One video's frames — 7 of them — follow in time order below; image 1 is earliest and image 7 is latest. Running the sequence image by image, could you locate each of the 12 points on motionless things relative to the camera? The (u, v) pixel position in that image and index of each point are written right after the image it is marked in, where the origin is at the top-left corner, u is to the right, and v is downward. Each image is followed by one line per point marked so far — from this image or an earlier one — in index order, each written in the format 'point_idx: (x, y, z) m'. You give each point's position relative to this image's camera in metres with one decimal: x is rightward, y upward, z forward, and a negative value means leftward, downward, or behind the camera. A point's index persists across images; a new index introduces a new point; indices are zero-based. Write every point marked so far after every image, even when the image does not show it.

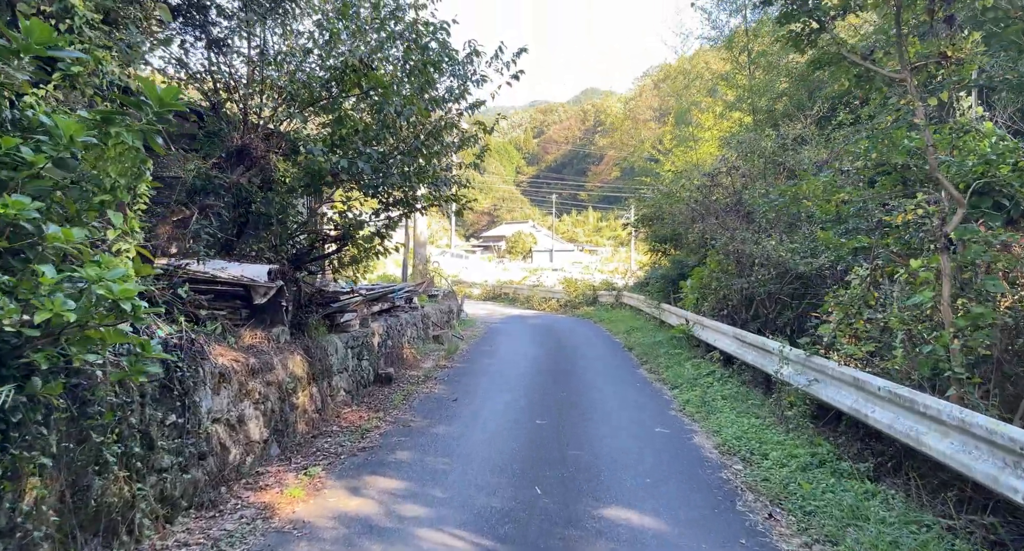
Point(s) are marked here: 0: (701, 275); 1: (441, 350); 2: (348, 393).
0: (+3.1, 0.0, +12.3) m
1: (-1.3, -1.4, +13.8) m
2: (-1.9, -1.4, +8.6) m
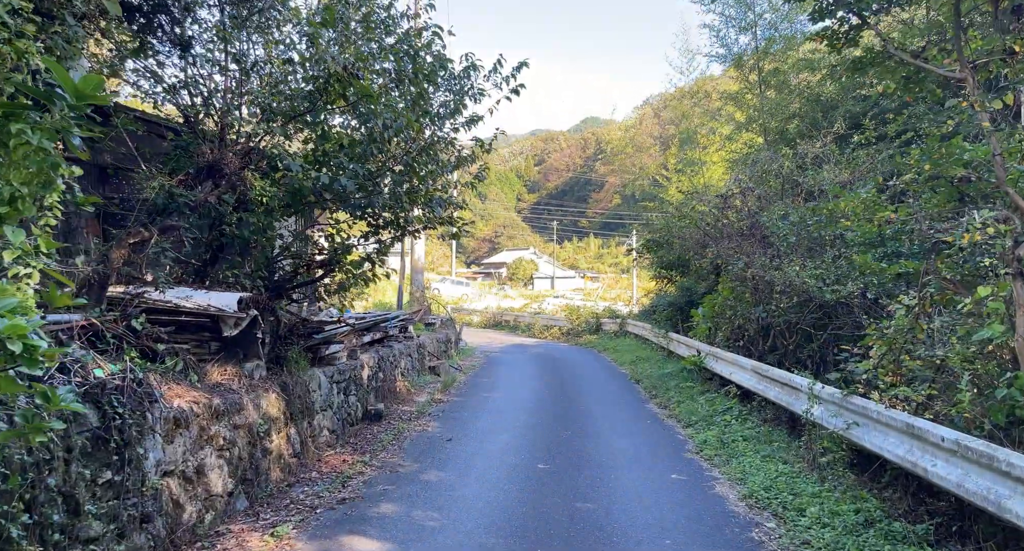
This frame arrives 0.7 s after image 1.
0: (+3.1, -0.4, +11.6) m
1: (-1.3, -1.9, +13.1) m
2: (-1.9, -1.7, +7.8) m
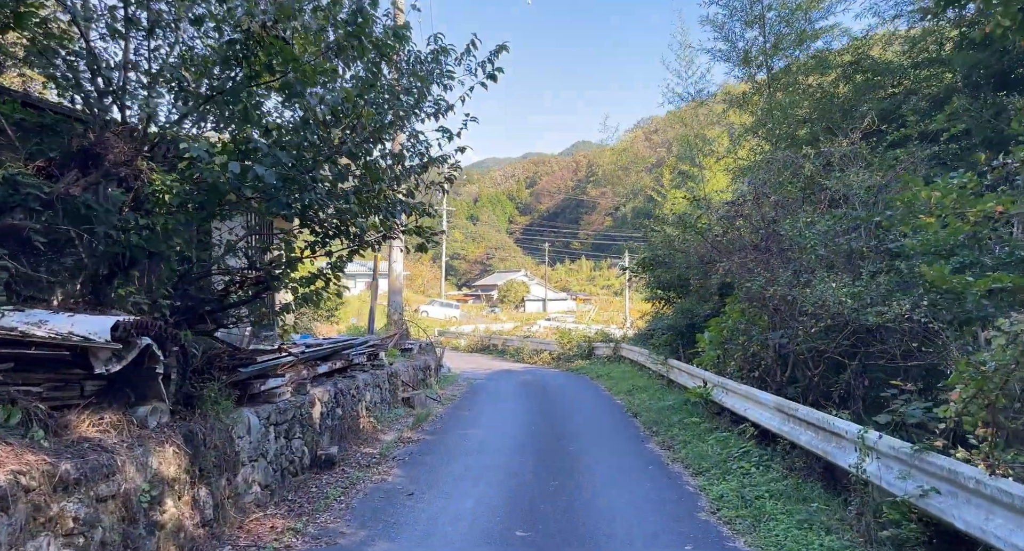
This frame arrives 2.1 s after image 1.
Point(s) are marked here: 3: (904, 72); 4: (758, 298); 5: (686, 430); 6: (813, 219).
0: (+2.9, -0.7, +10.2) m
1: (-1.6, -2.2, +11.6) m
2: (-2.1, -1.8, +6.4) m
3: (+5.7, +3.0, +10.7) m
4: (+2.9, -0.3, +8.6) m
5: (+2.3, -2.1, +9.8) m
6: (+3.1, +0.6, +7.7) m
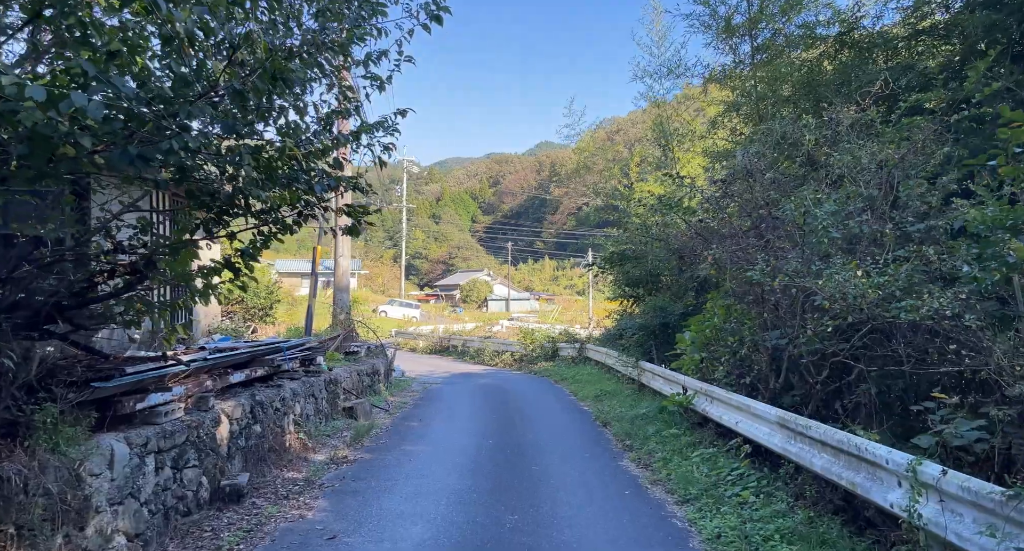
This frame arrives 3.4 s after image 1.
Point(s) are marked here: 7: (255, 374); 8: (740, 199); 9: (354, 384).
0: (+2.3, -0.6, +9.0) m
1: (-2.2, -2.1, +10.1) m
2: (-2.5, -1.7, +4.9) m
3: (+5.1, +3.1, +9.6) m
4: (+2.4, -0.2, +7.4) m
5: (+1.8, -2.0, +8.6) m
6: (+2.7, +0.7, +6.5) m
7: (-2.8, -1.1, +8.1) m
8: (+2.3, +0.8, +7.5) m
9: (-2.7, -1.9, +12.6) m
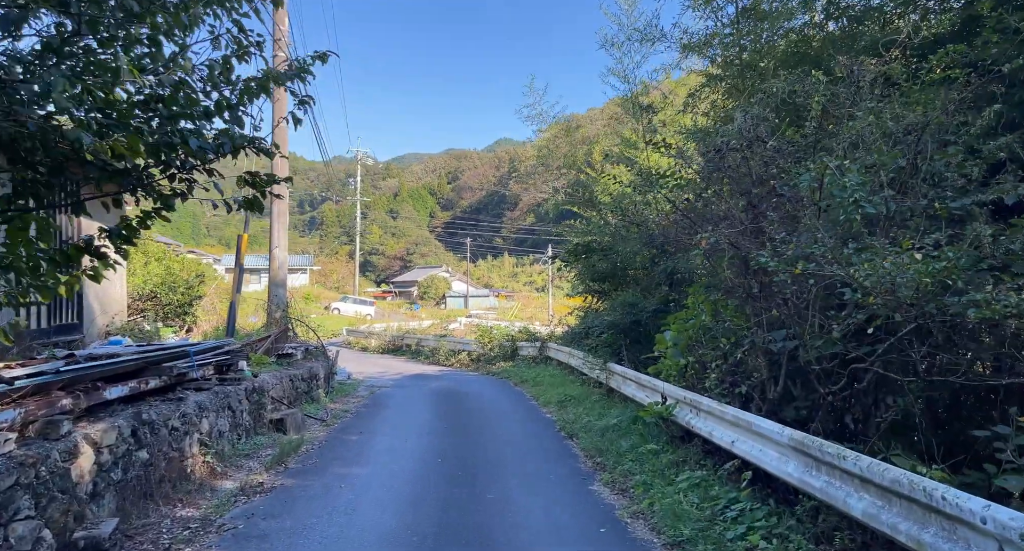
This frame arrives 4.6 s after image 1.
0: (+1.8, -0.5, +7.7) m
1: (-2.8, -2.0, +8.6) m
2: (-2.8, -1.7, +3.4) m
3: (+4.5, +3.2, +8.5) m
4: (+2.0, -0.1, +6.1) m
5: (+1.3, -1.9, +7.3) m
6: (+2.3, +0.8, +5.3) m
7: (-3.3, -1.0, +6.6) m
8: (+1.9, +0.9, +6.3) m
9: (-3.4, -1.7, +11.1) m
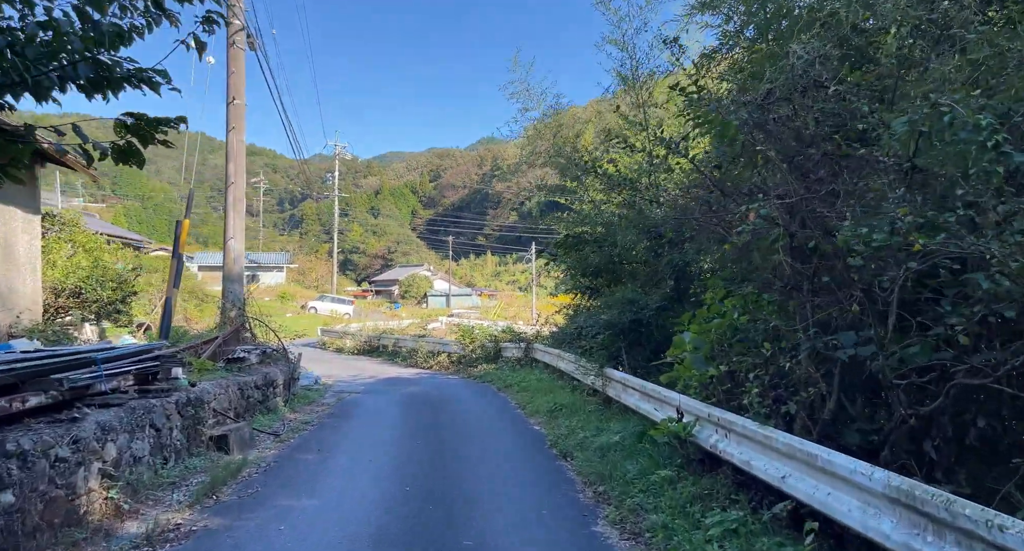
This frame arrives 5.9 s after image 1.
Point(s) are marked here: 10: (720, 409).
0: (+1.7, -0.4, +6.3) m
1: (-3.0, -1.9, +7.1) m
2: (-2.8, -1.6, +1.9) m
3: (+4.4, +3.2, +7.2) m
4: (+1.9, 0.0, +4.7) m
5: (+1.2, -1.8, +5.9) m
6: (+2.2, +0.9, +3.9) m
7: (-3.4, -0.9, +5.1) m
8: (+1.8, +1.0, +4.9) m
9: (-3.6, -1.6, +9.6) m
10: (+1.6, -1.0, +5.7) m
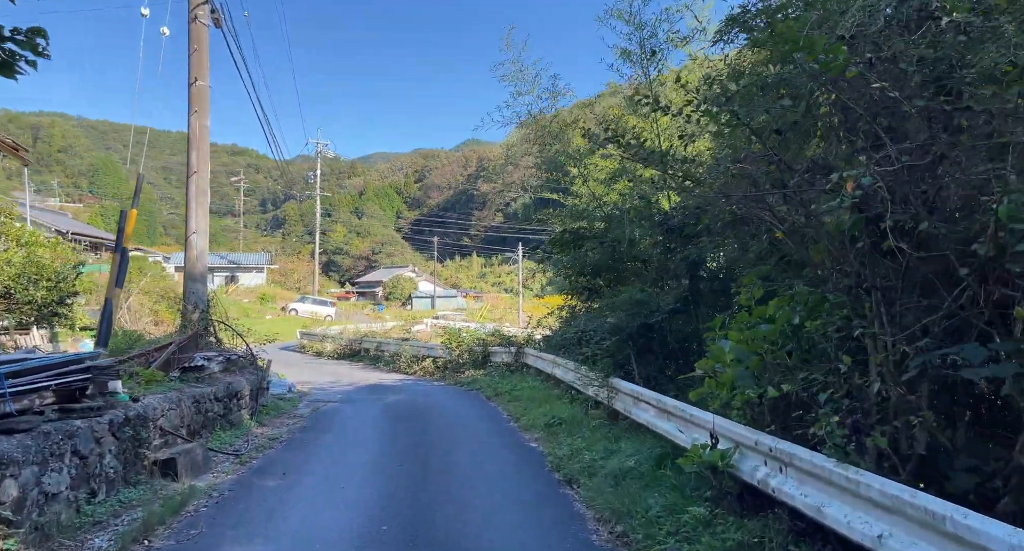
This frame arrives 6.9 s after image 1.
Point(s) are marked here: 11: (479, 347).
0: (+1.7, -0.4, +5.2) m
1: (-3.0, -1.9, +5.9) m
2: (-2.7, -1.5, +0.7) m
3: (+4.4, +3.3, +6.1) m
4: (+1.9, +0.1, +3.6) m
5: (+1.2, -1.7, +4.8) m
6: (+2.3, +0.9, +2.8) m
7: (-3.4, -0.9, +3.9) m
8: (+1.8, +1.0, +3.8) m
9: (-3.7, -1.6, +8.4) m
10: (+1.6, -1.0, +4.6) m
11: (-0.9, -1.8, +19.0) m
